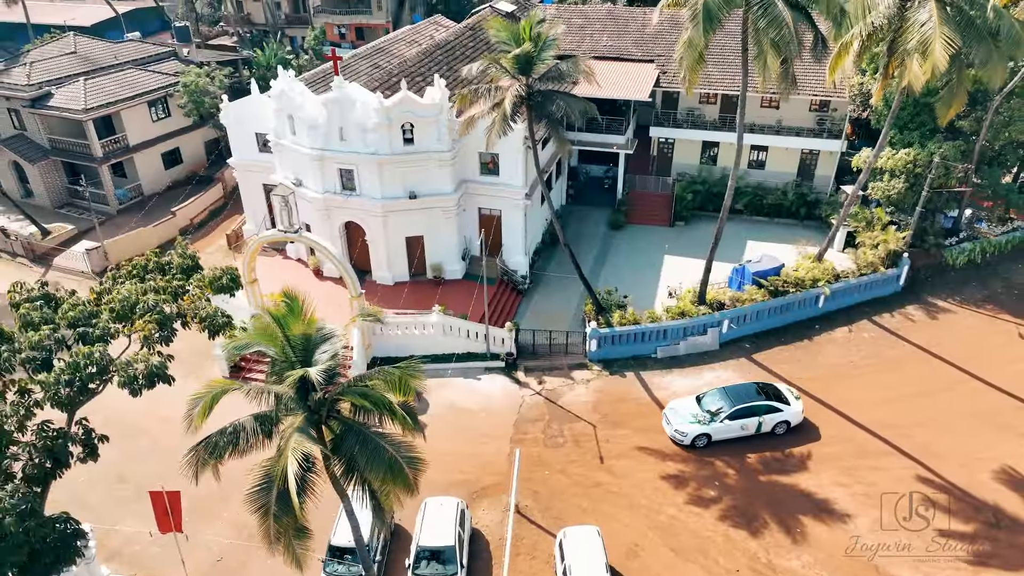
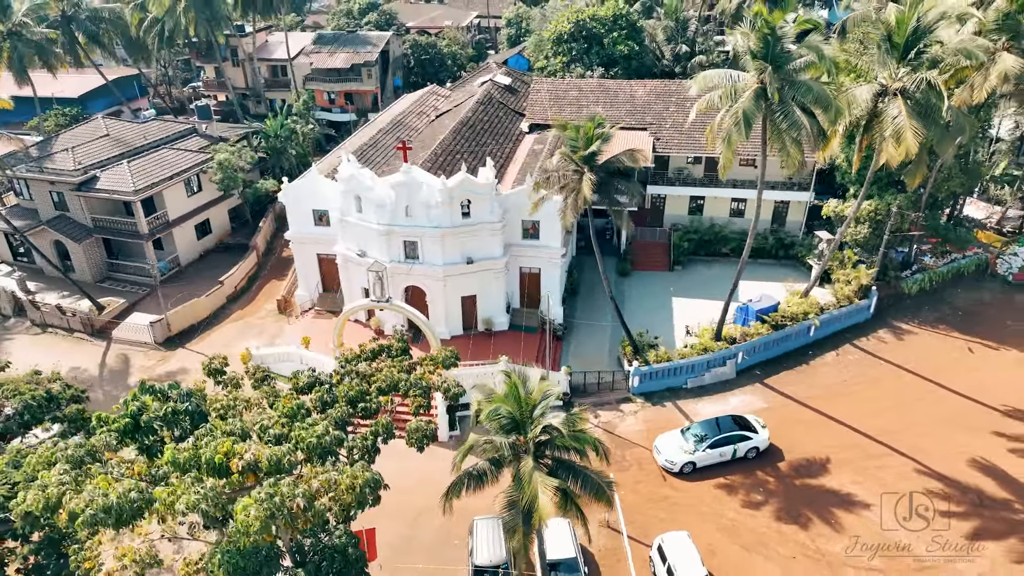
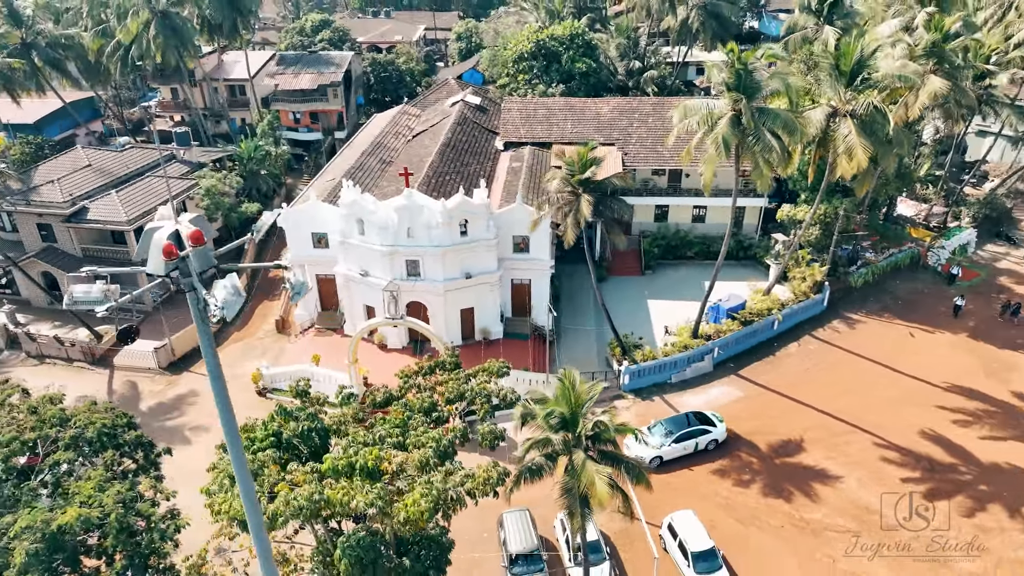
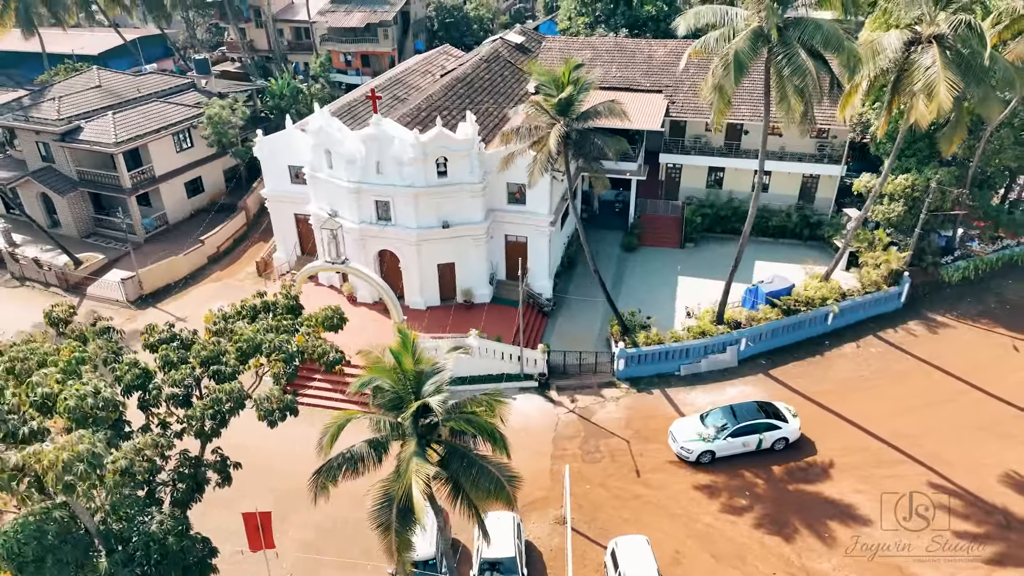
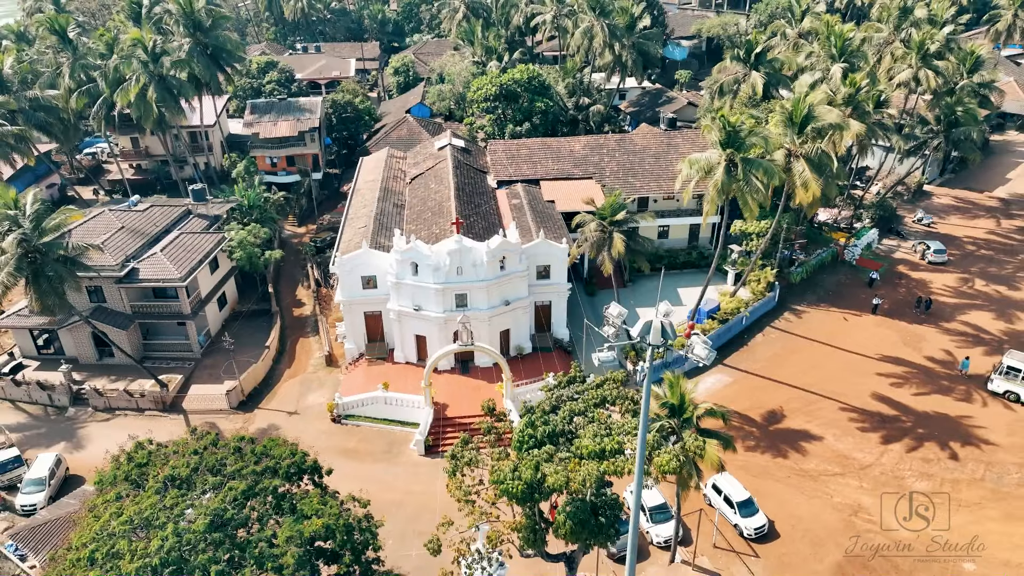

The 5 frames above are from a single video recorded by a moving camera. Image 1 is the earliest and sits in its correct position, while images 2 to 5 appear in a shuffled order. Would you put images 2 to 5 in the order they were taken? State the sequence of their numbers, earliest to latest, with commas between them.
4, 2, 3, 5
